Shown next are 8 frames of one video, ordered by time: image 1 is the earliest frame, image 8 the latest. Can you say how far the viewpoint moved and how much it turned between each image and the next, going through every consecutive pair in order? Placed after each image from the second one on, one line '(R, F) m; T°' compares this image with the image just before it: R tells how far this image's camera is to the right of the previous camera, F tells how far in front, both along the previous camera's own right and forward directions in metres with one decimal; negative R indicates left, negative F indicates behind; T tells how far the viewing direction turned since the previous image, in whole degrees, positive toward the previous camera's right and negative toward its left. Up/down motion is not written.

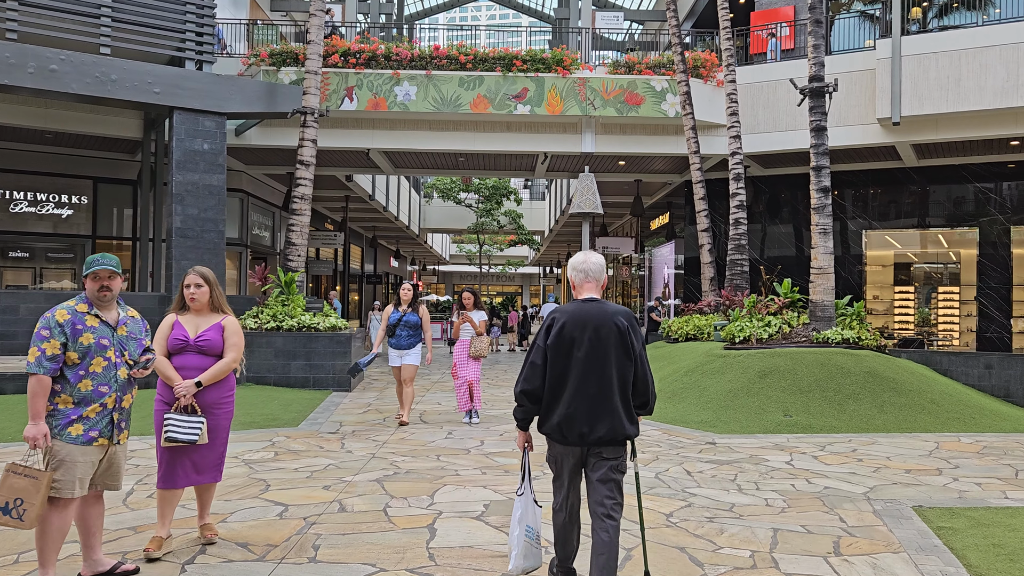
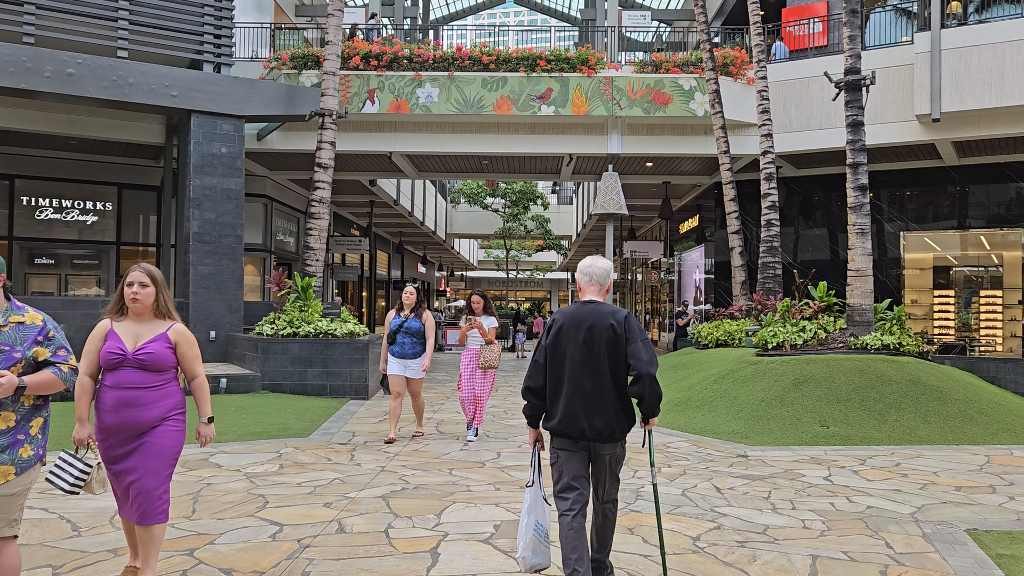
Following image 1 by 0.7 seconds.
(+0.1, +0.4) m; -2°
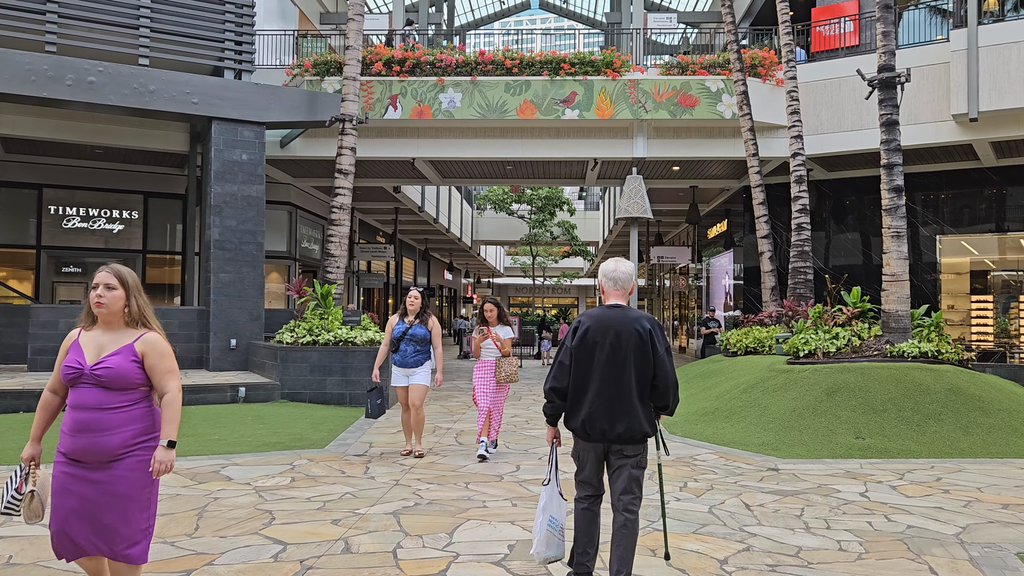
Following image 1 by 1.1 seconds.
(+0.1, +0.2) m; -2°
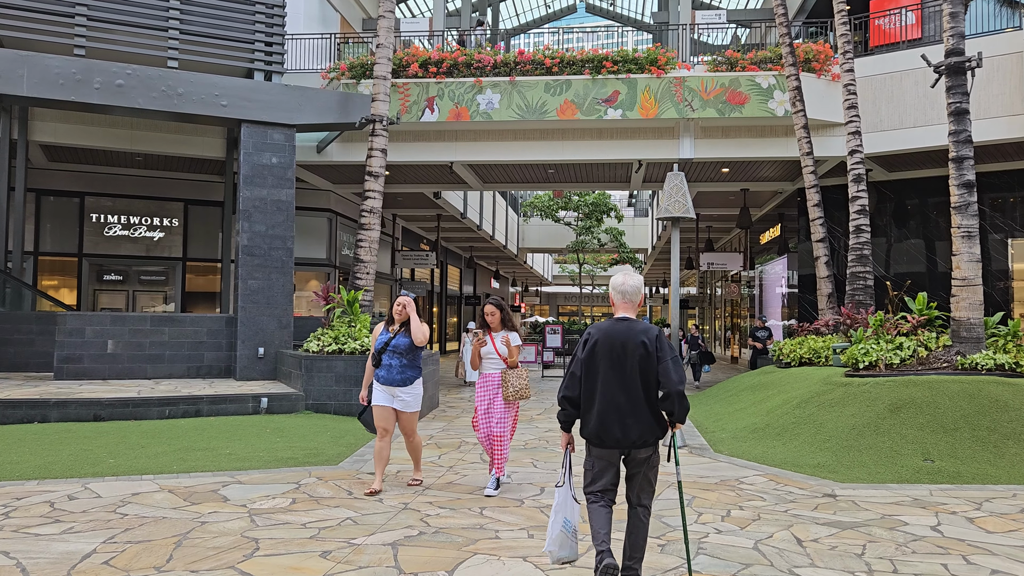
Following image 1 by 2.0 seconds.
(+0.2, +0.6) m; -4°
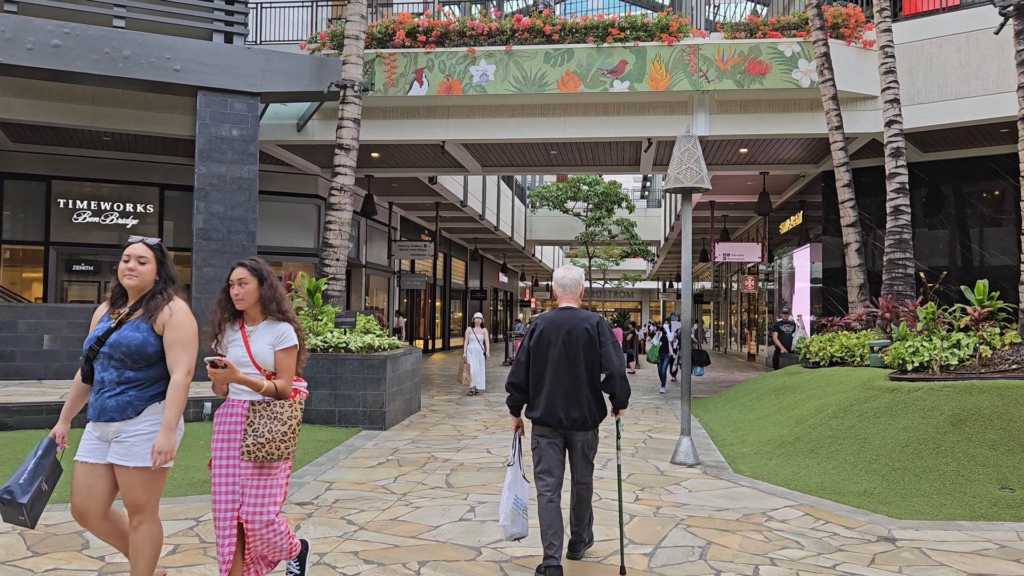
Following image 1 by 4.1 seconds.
(+0.3, +1.4) m; -1°
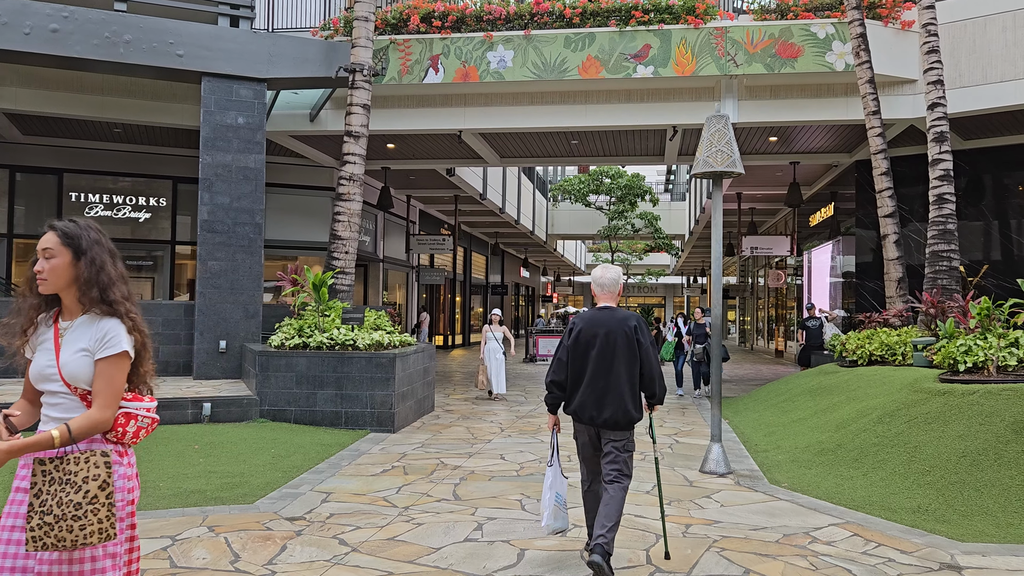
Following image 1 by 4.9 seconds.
(+0.1, +0.5) m; -2°
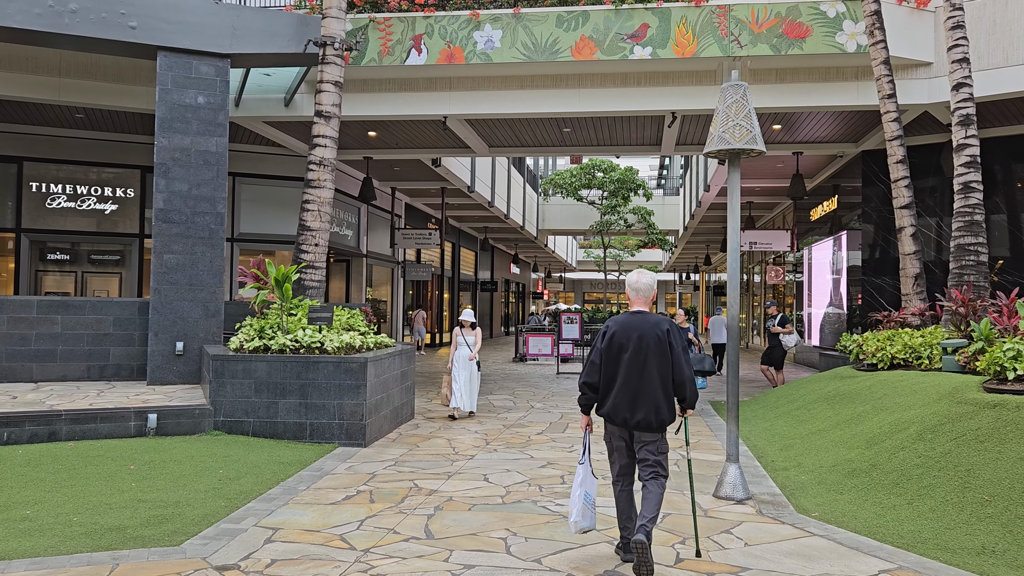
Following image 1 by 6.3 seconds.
(0.0, +0.9) m; +1°
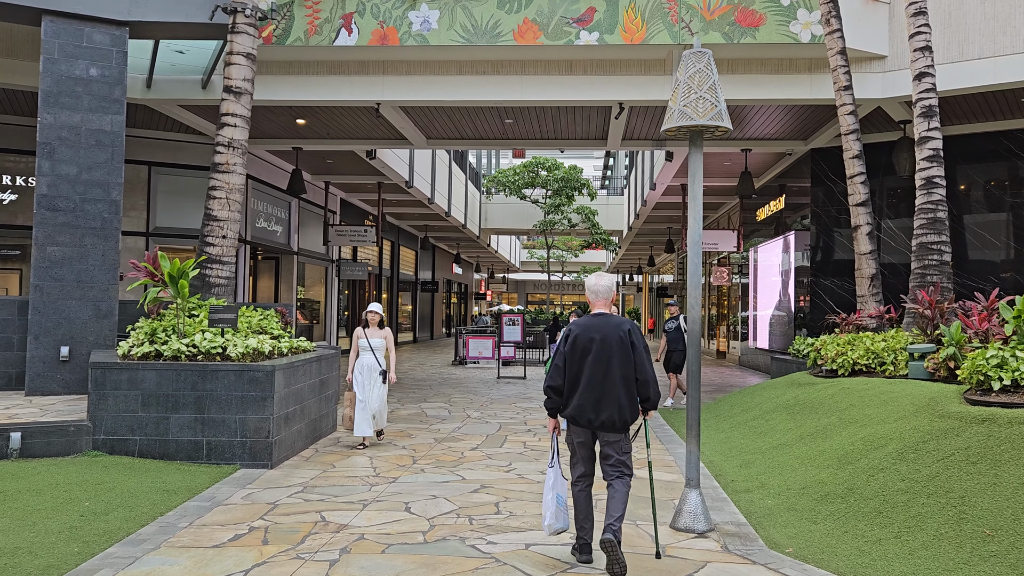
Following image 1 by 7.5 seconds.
(+0.1, +0.8) m; +4°
